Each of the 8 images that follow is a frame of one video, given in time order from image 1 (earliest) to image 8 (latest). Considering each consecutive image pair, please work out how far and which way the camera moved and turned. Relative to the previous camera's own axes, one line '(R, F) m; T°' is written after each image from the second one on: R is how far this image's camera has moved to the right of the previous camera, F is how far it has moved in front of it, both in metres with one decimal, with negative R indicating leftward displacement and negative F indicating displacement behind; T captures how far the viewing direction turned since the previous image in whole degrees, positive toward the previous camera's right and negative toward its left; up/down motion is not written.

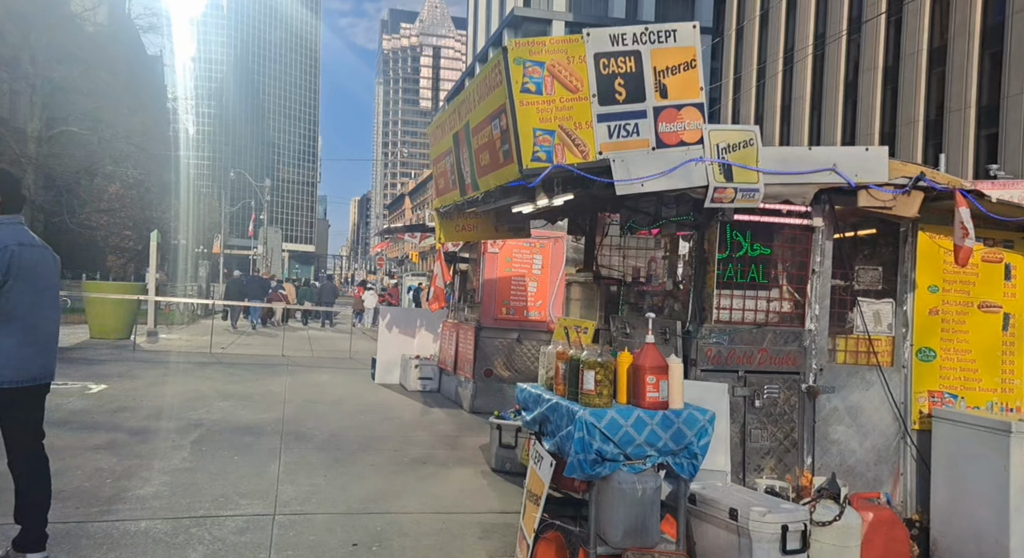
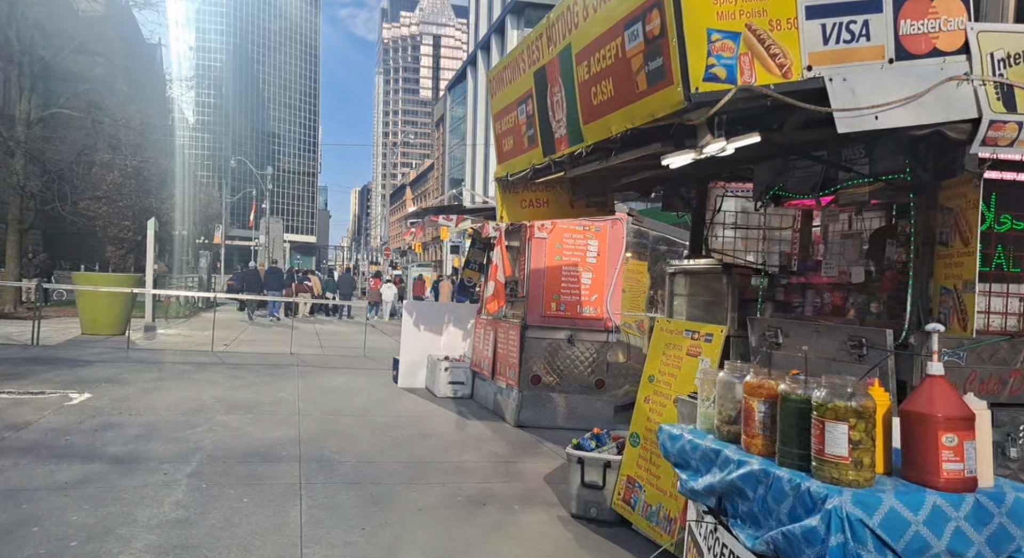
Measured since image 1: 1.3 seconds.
(-0.6, +1.3) m; 0°
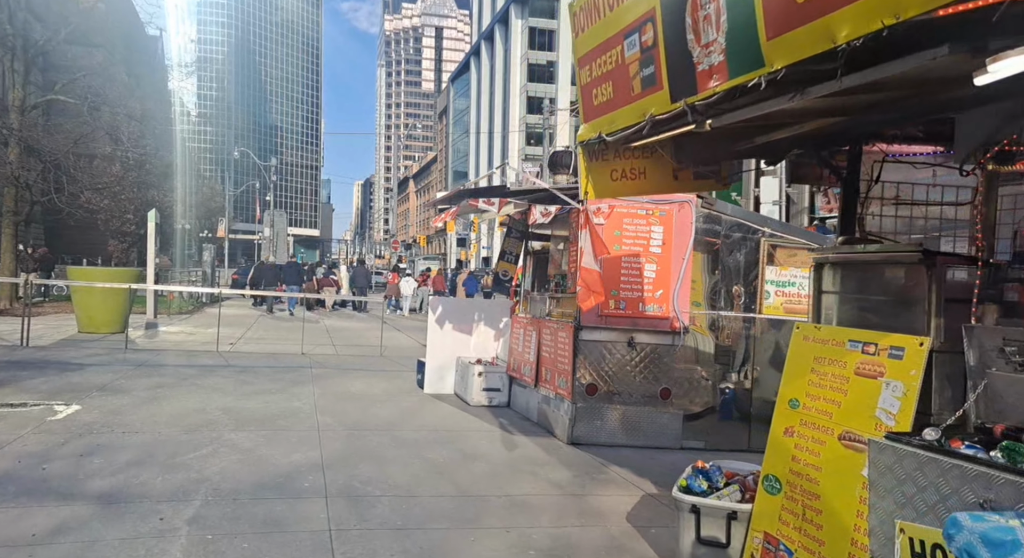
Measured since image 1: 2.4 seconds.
(-0.5, +1.0) m; 0°
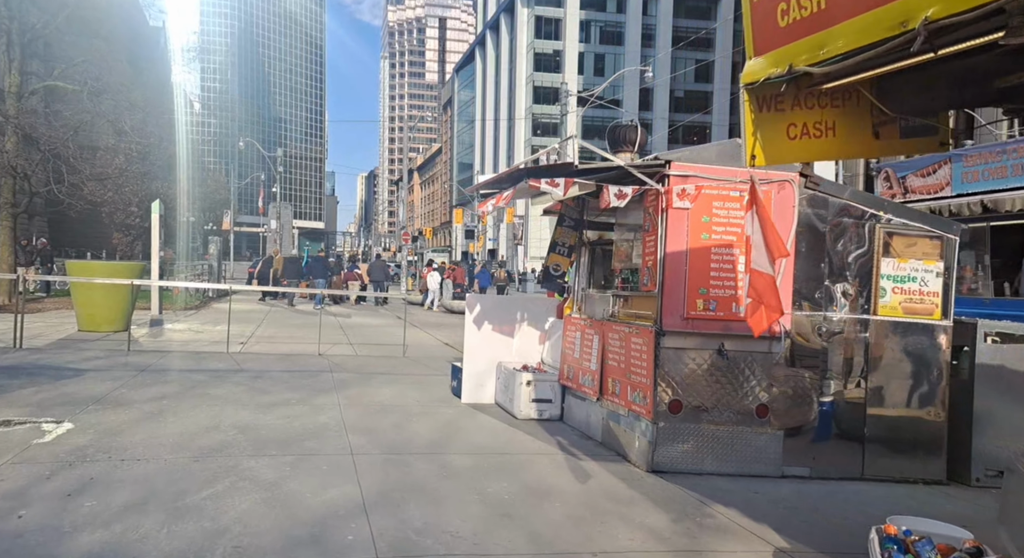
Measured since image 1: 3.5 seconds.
(-0.5, +1.0) m; 0°
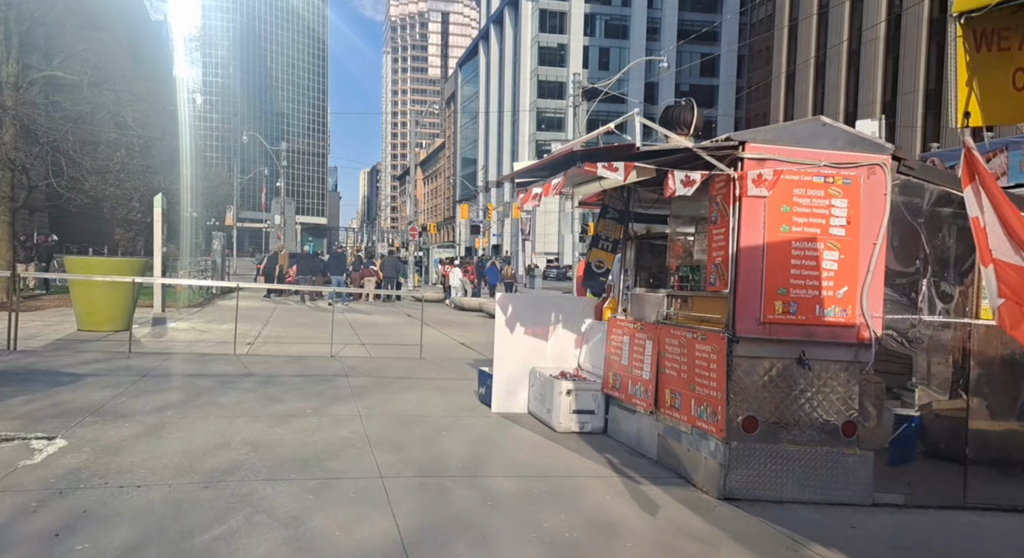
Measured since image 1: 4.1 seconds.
(-0.4, +0.7) m; 0°
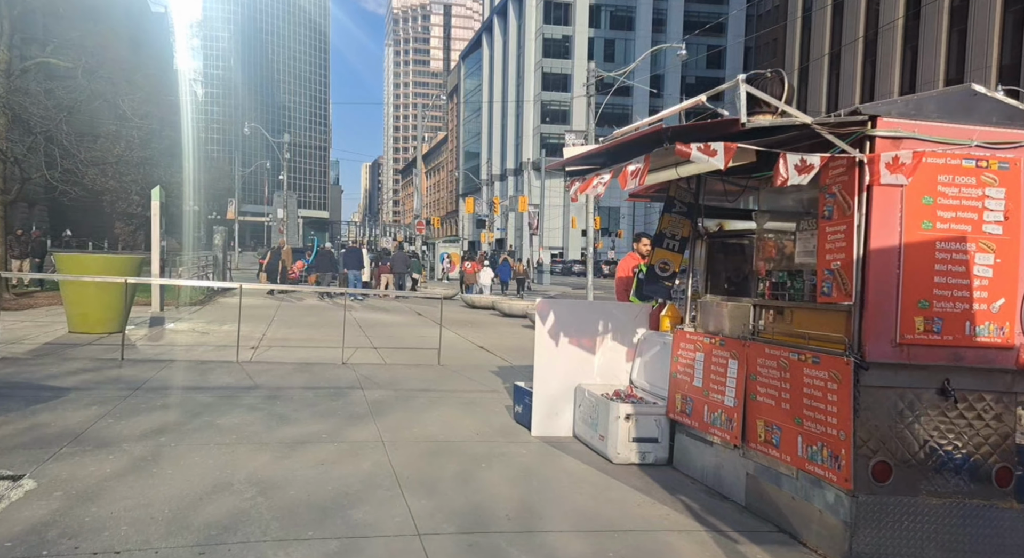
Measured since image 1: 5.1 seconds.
(-0.4, +1.0) m; 0°
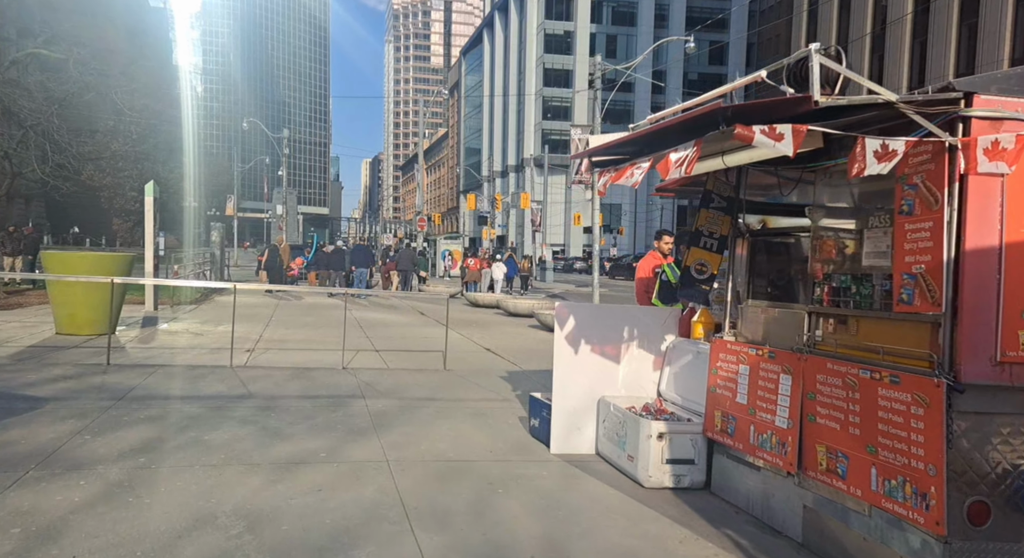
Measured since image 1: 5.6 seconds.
(-0.1, +0.6) m; 0°
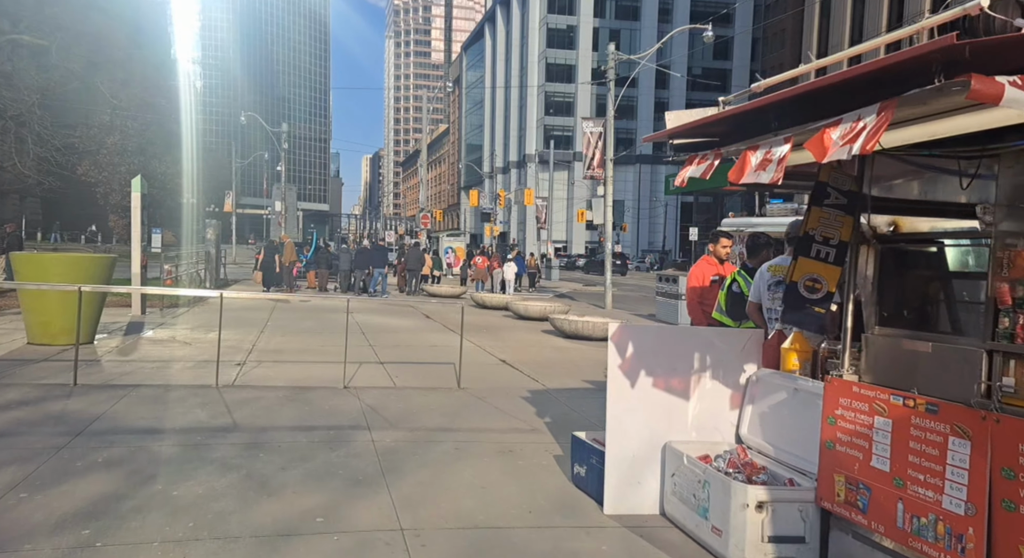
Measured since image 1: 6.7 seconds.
(-0.3, +1.2) m; 0°
